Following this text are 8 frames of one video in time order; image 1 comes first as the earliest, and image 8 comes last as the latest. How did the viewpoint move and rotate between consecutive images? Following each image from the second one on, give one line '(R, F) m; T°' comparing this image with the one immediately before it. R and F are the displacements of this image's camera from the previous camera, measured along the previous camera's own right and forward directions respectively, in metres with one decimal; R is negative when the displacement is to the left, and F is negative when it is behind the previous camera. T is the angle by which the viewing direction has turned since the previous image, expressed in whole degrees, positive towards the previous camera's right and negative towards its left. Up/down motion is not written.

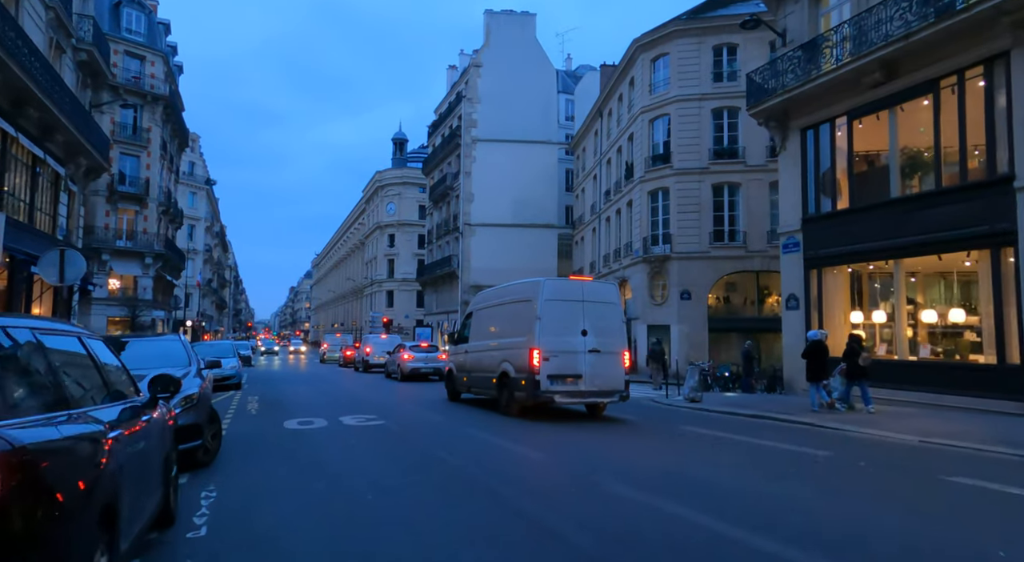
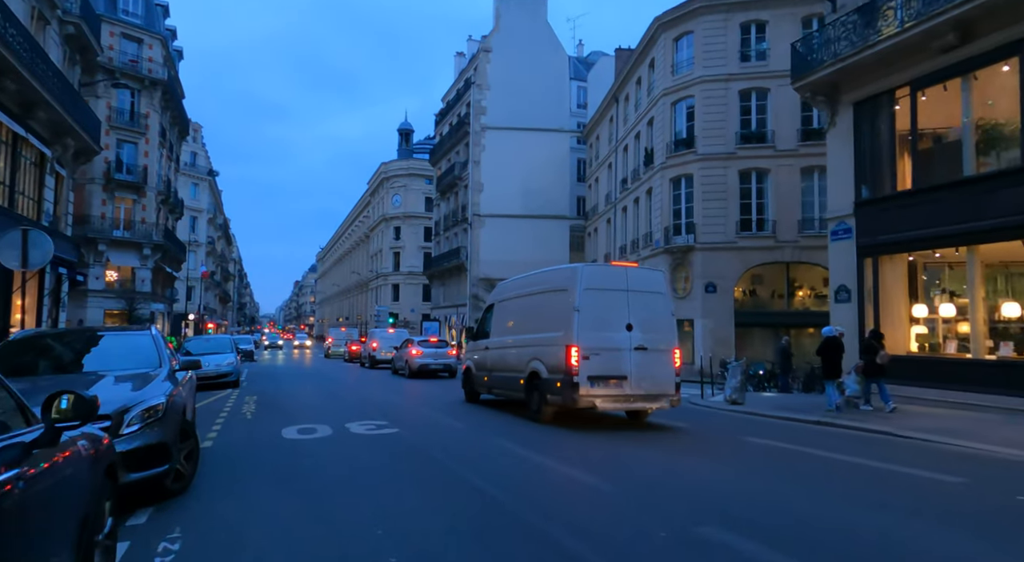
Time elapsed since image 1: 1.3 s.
(-0.5, +1.6) m; 0°
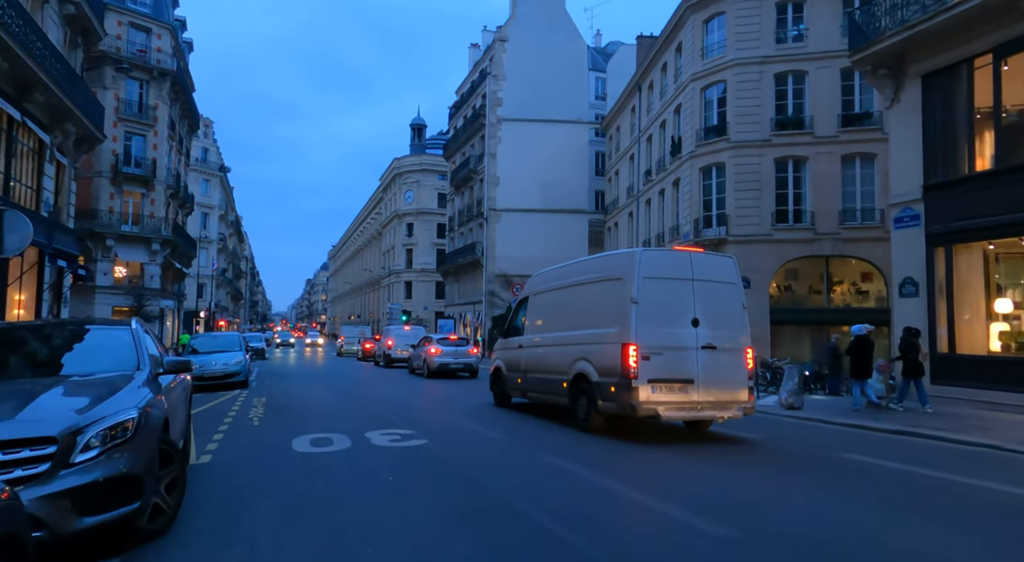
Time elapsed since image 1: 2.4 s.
(-0.5, +1.4) m; -1°
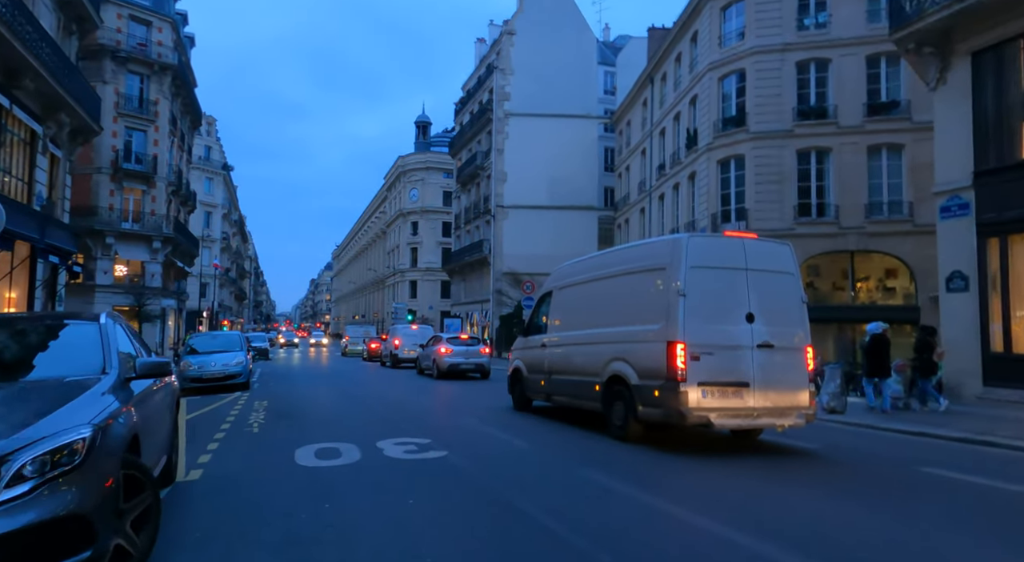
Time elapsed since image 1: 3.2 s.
(-0.3, +1.0) m; 0°
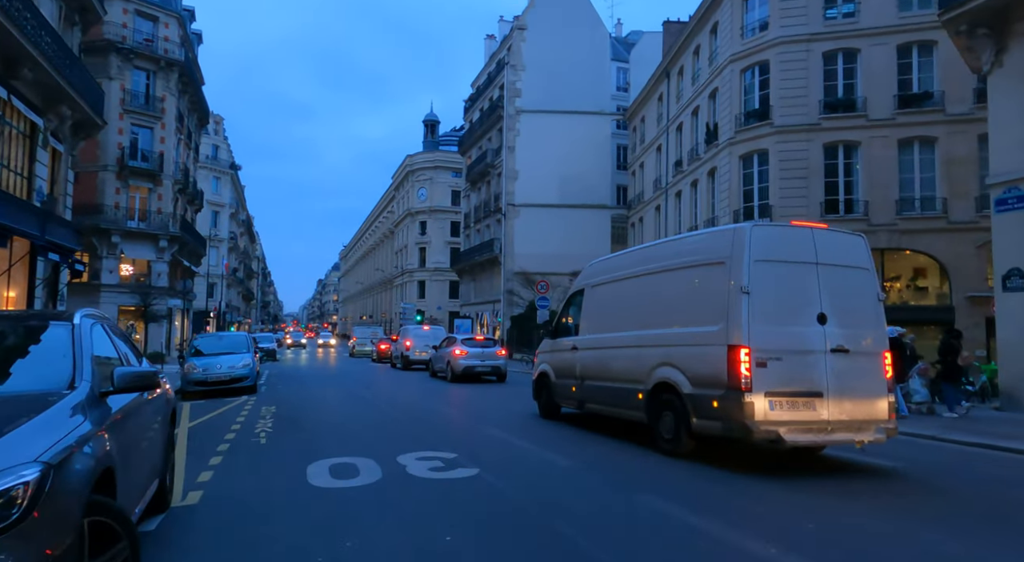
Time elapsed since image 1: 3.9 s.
(-0.4, +0.9) m; -1°
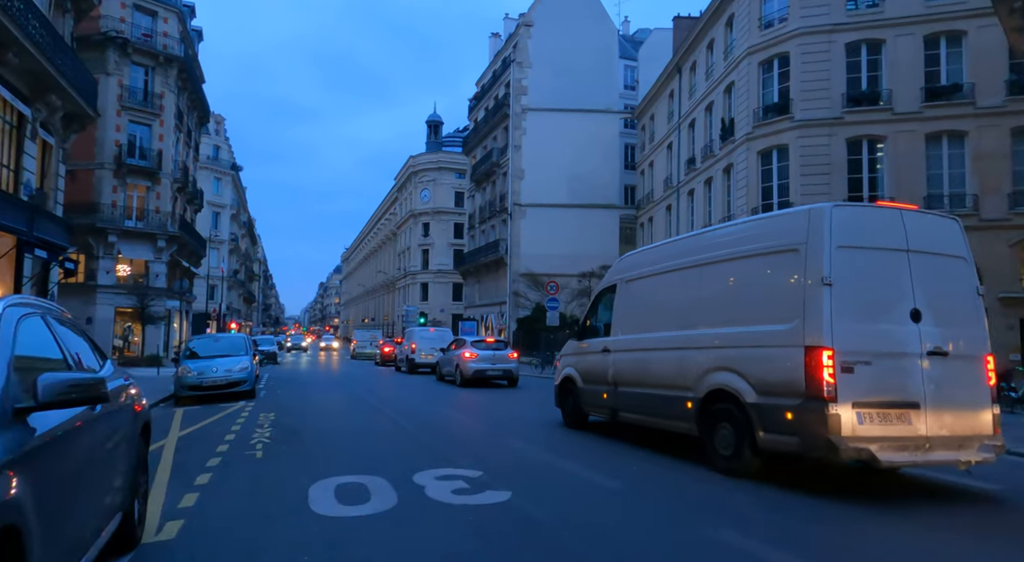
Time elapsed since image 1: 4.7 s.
(-0.3, +1.0) m; 0°
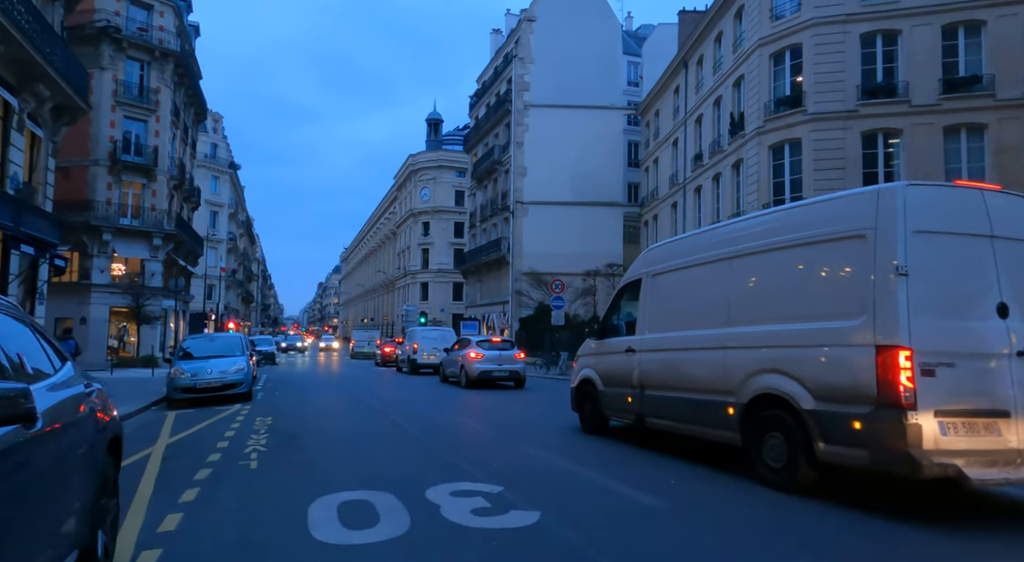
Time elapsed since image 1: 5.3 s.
(-0.2, +0.7) m; 0°
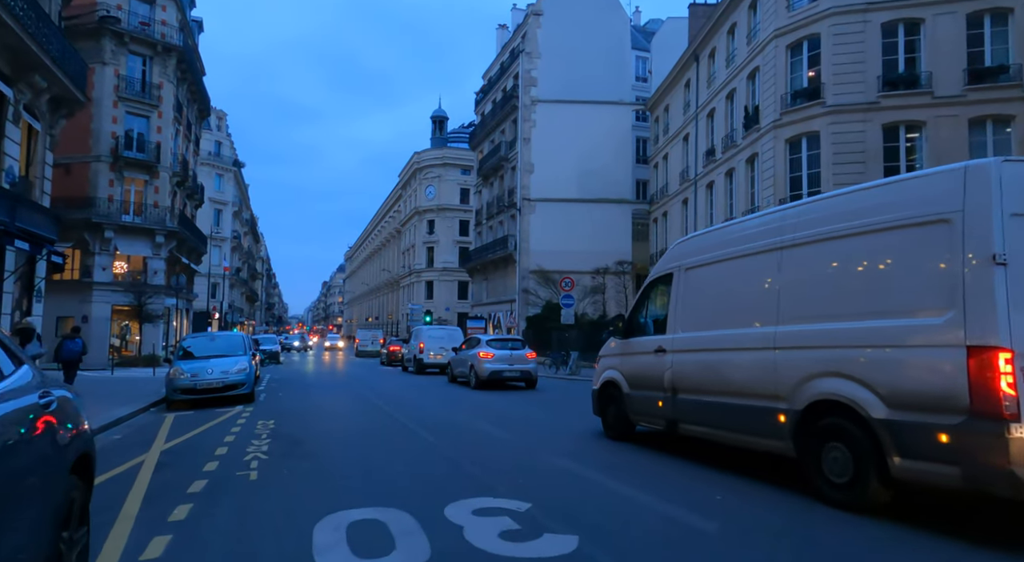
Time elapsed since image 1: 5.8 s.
(-0.2, +0.6) m; 0°
